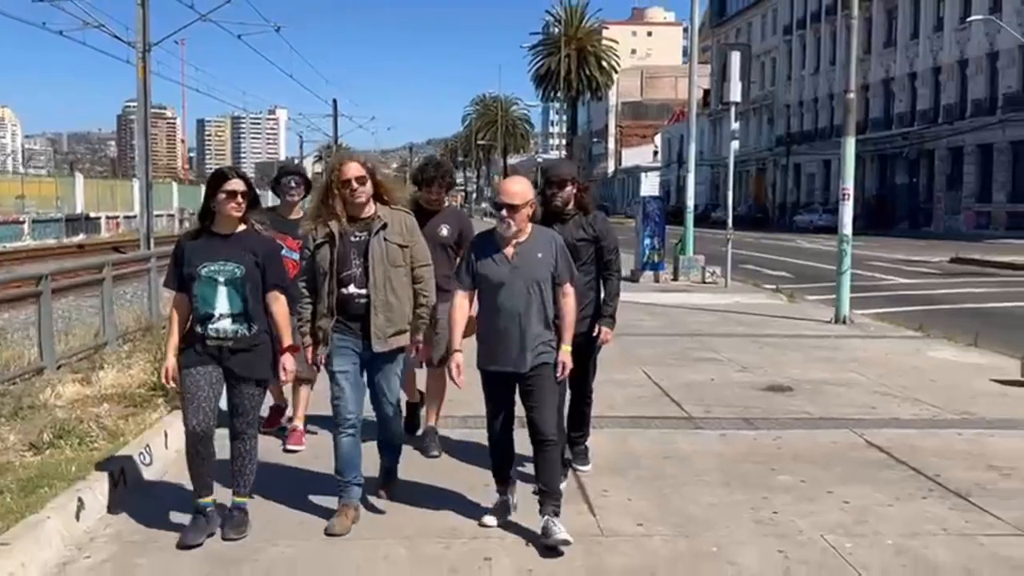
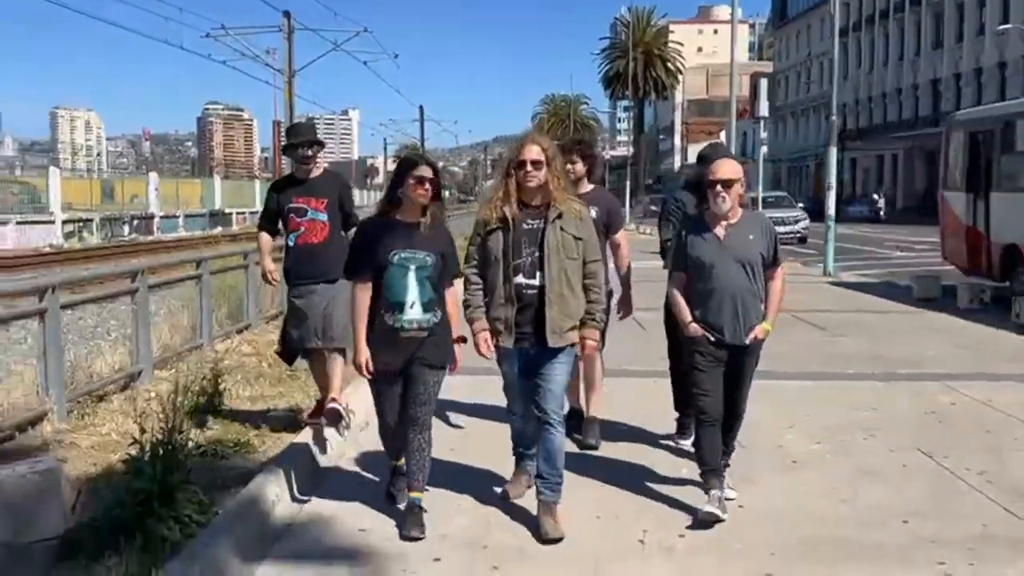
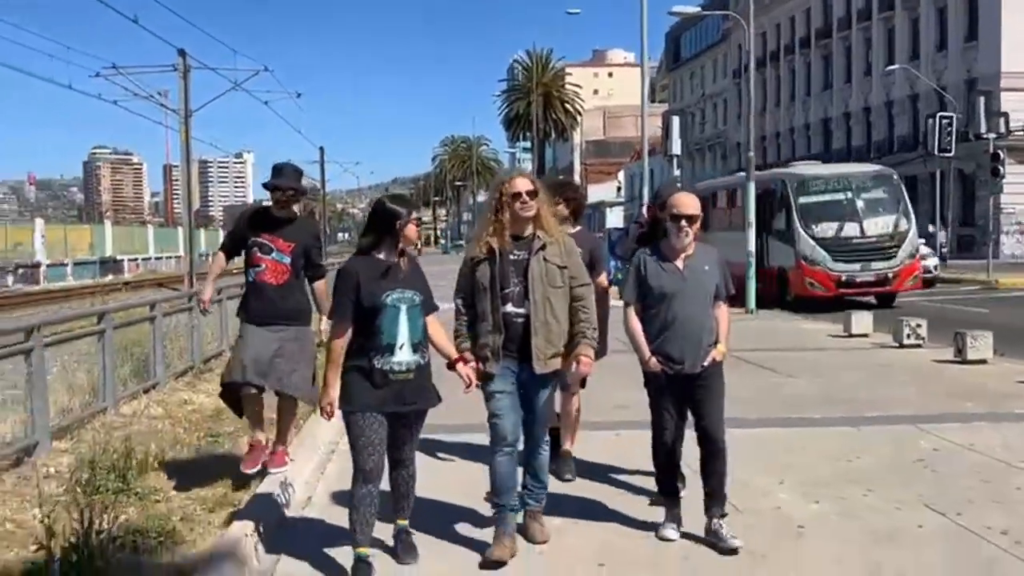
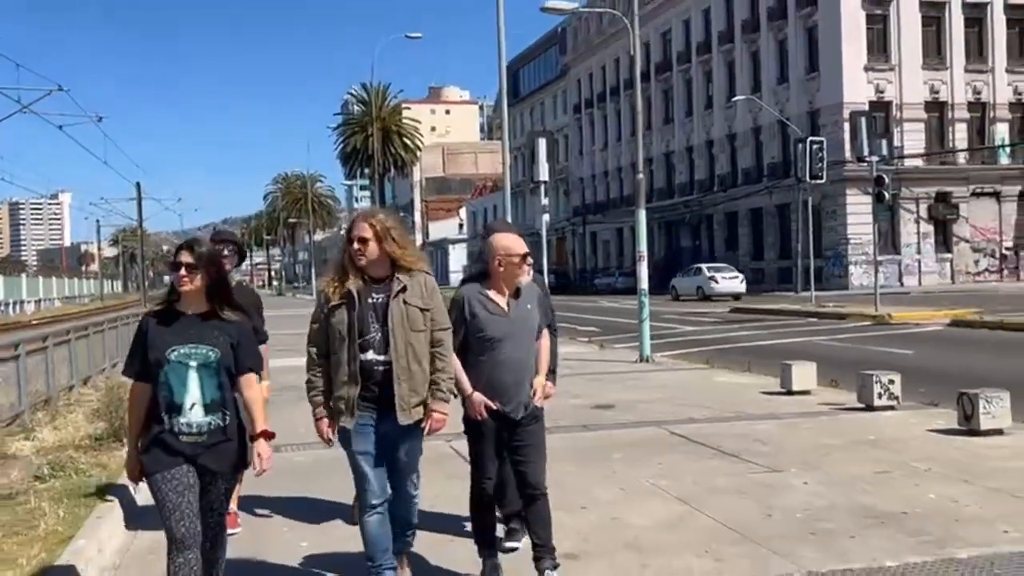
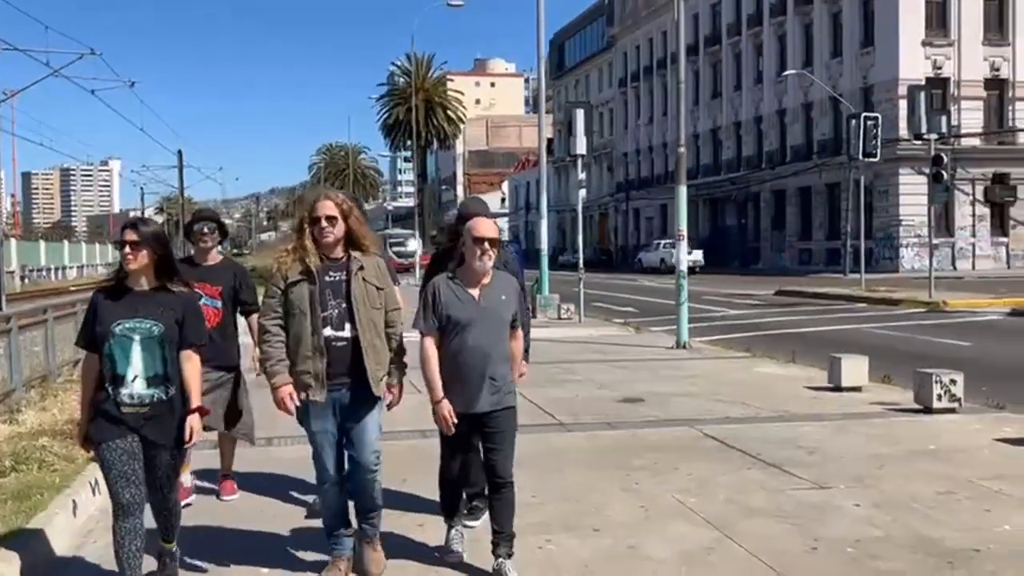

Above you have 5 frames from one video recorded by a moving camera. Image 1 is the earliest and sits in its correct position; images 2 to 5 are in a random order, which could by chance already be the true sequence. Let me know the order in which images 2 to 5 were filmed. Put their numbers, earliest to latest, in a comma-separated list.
5, 4, 3, 2
